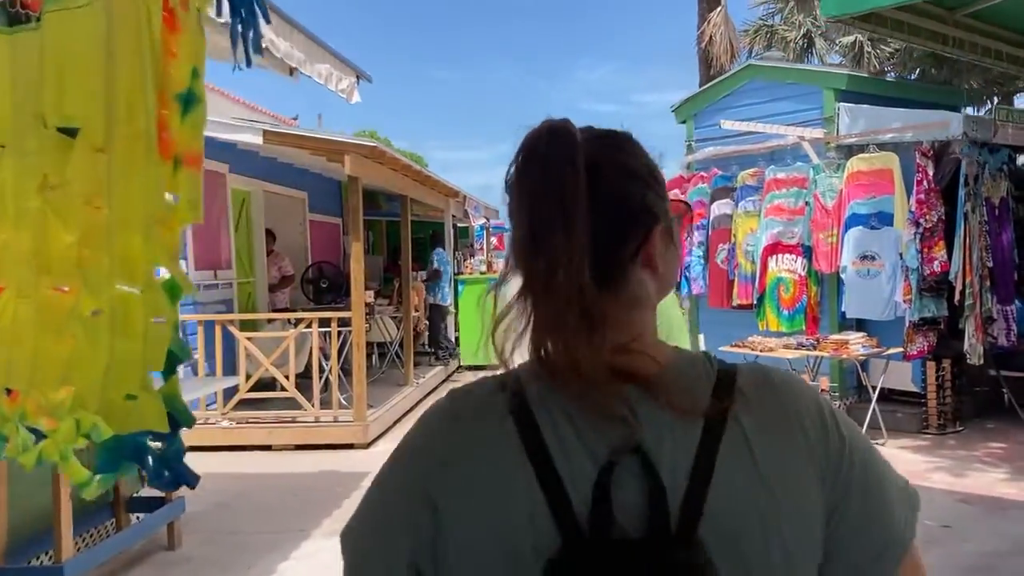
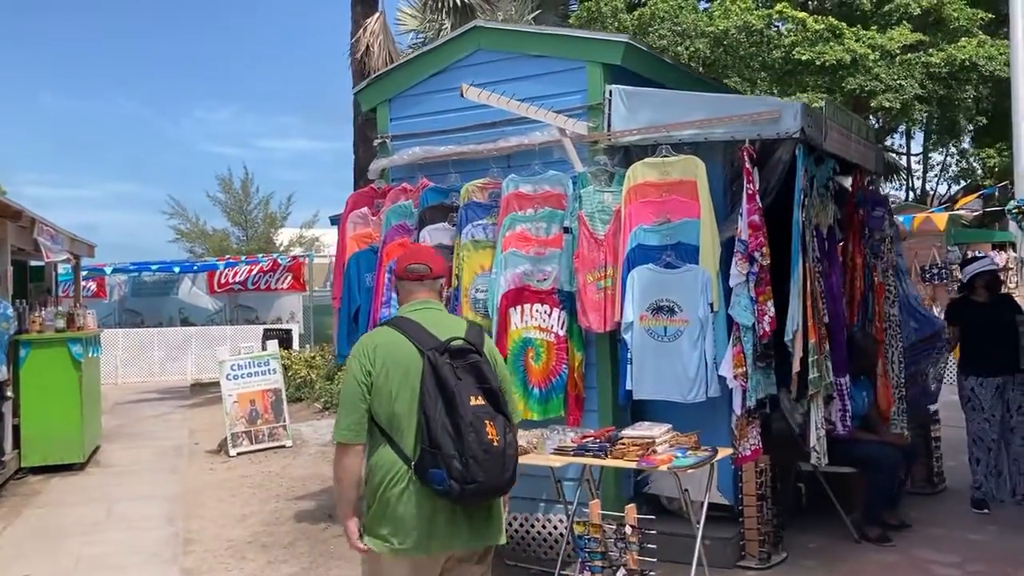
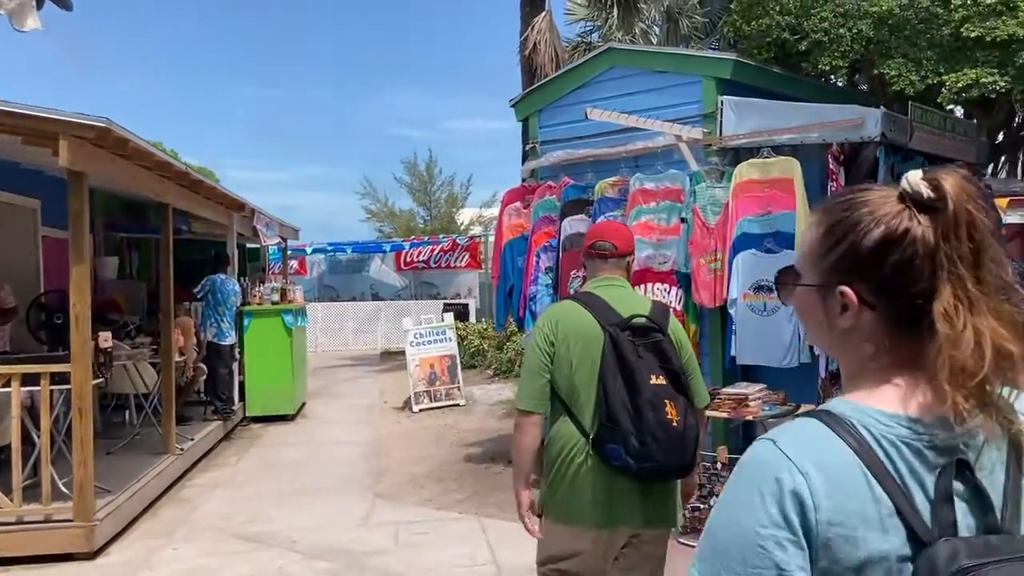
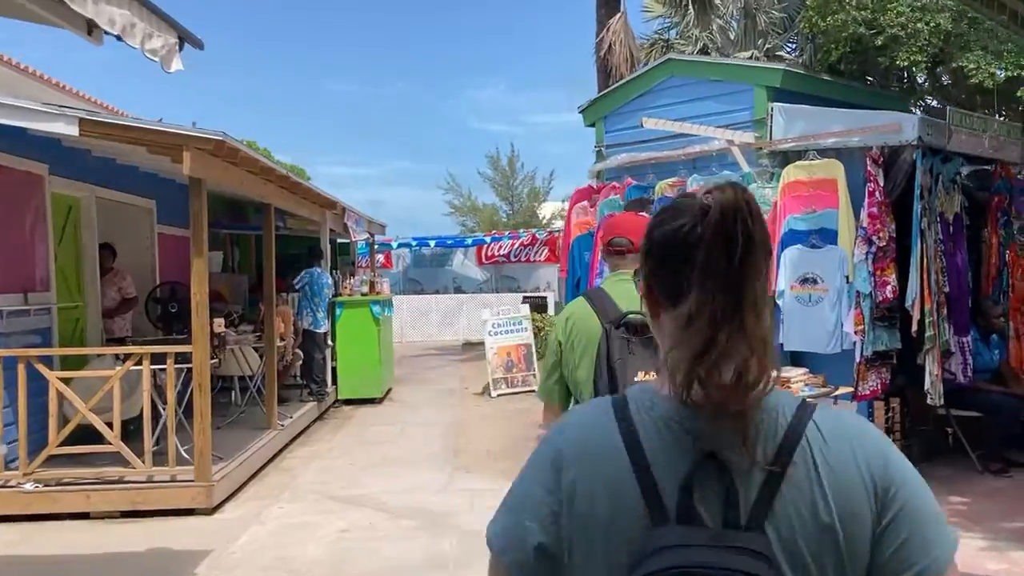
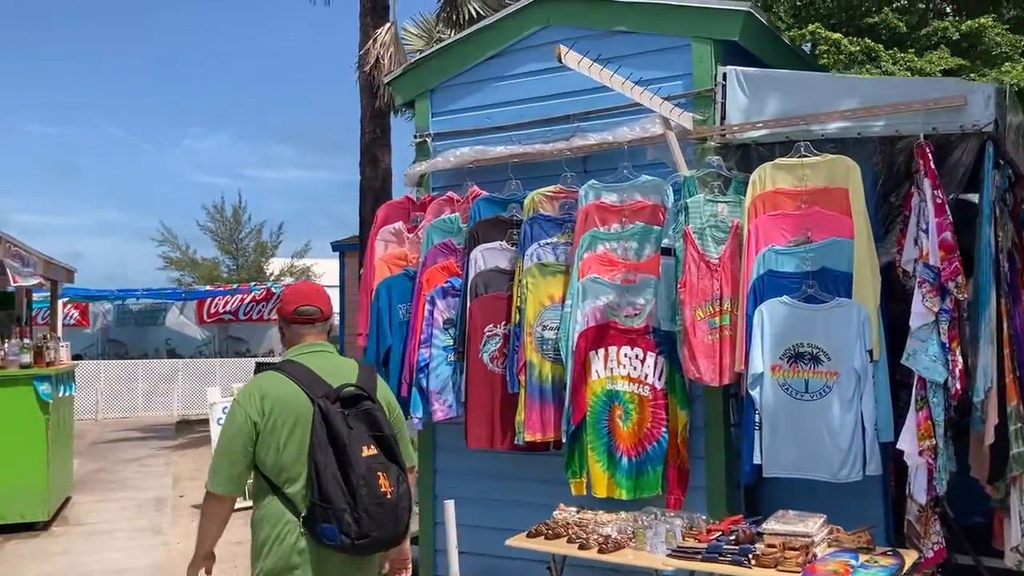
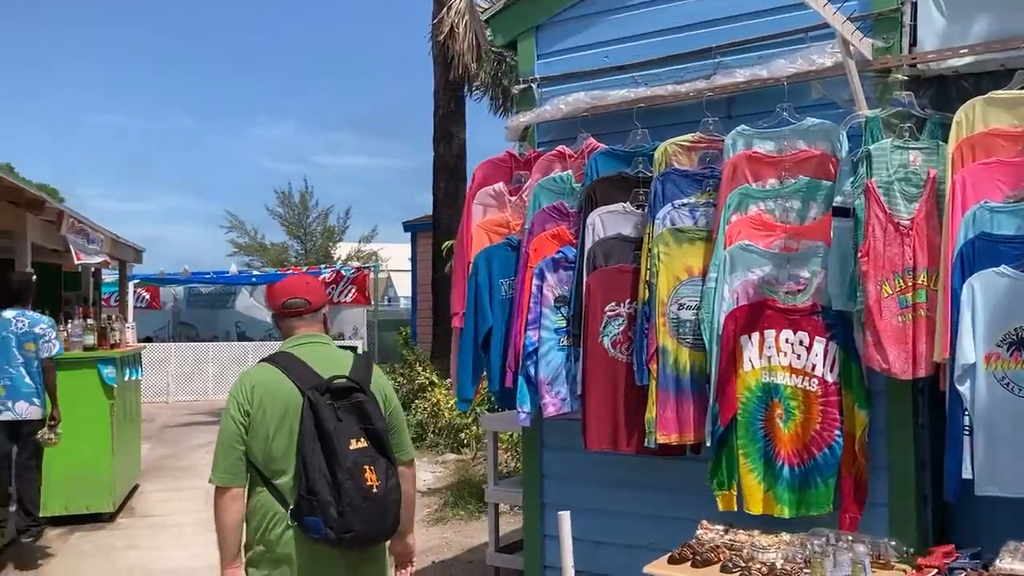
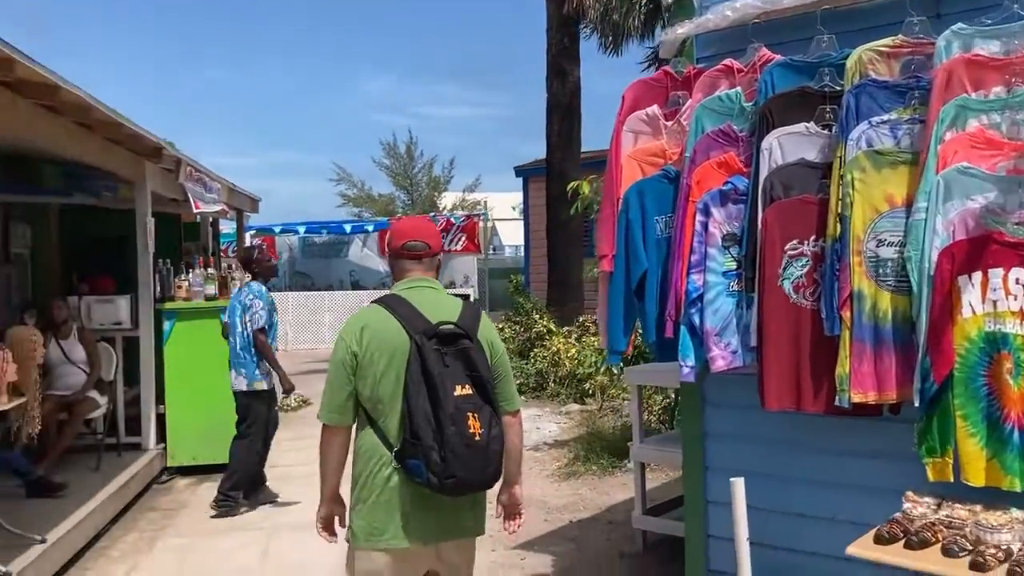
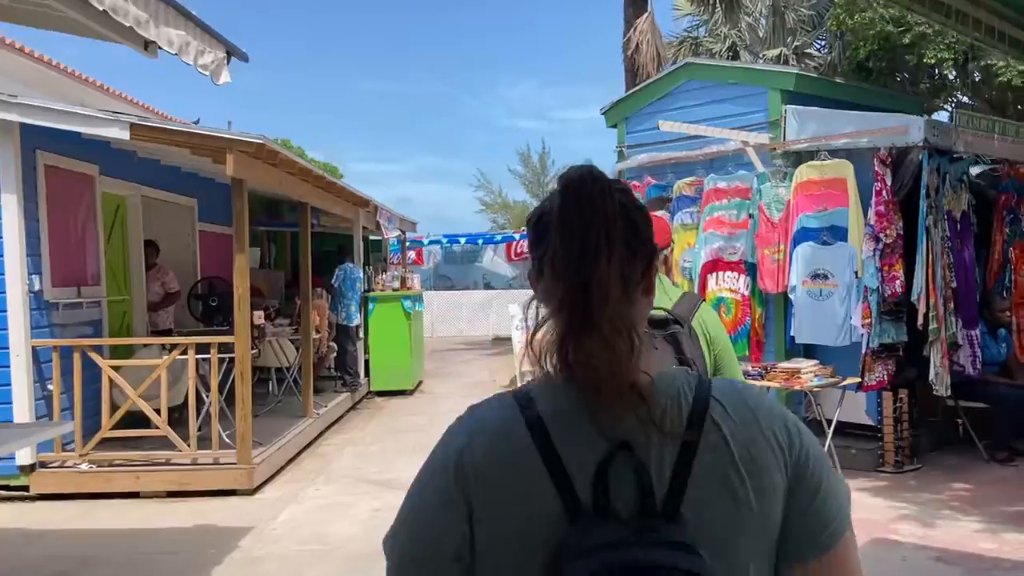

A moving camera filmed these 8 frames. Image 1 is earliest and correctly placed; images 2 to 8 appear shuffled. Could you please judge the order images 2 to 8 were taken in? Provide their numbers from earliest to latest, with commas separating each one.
8, 4, 3, 2, 5, 6, 7
